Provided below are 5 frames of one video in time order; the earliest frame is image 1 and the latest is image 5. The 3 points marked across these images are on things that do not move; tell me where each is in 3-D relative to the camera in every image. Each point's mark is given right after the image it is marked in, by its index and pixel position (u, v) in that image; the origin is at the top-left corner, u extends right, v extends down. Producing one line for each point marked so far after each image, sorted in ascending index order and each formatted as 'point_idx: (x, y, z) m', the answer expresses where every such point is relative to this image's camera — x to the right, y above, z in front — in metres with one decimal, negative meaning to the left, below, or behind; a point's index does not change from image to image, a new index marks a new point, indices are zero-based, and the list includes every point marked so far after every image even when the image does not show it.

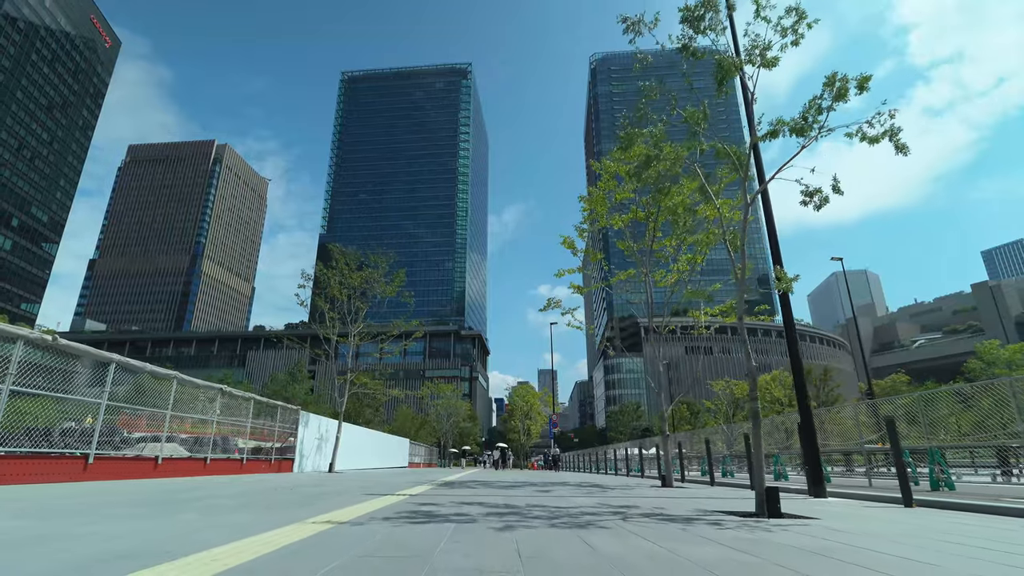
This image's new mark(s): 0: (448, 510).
0: (-0.9, -2.8, +6.6) m
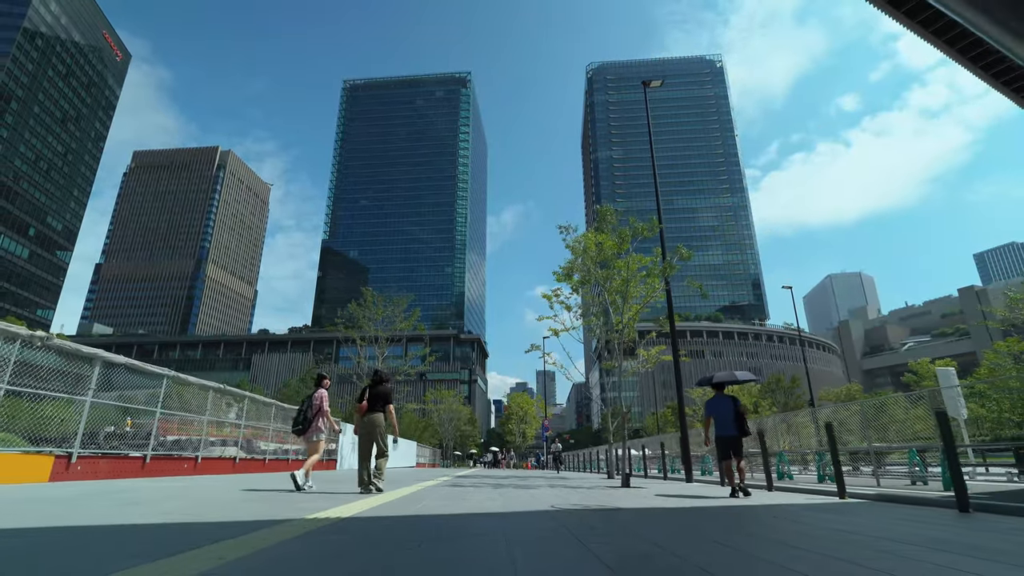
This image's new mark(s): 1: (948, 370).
0: (-1.0, -3.5, +8.6) m
1: (+8.9, -1.7, +10.0) m
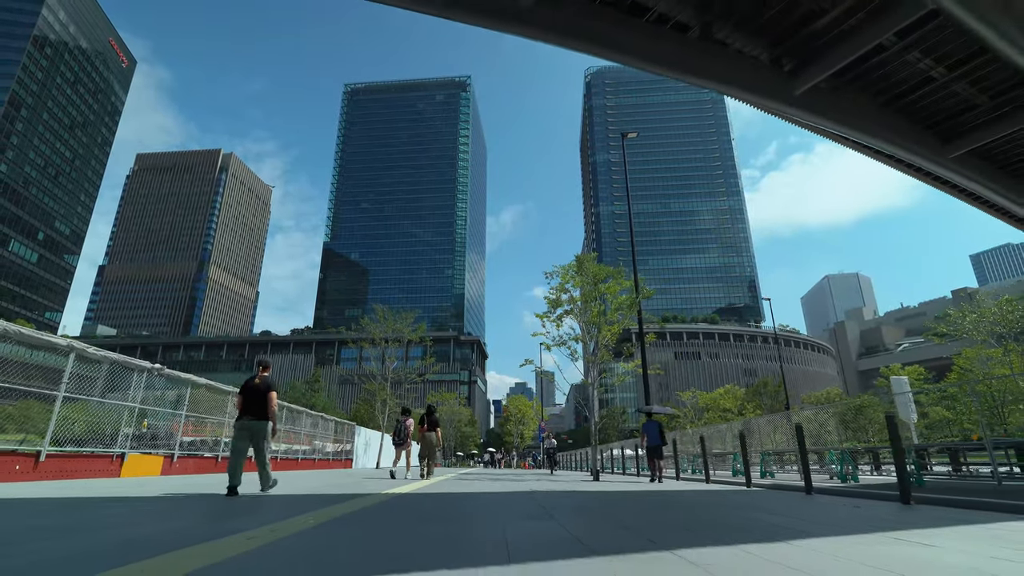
0: (-1.1, -3.8, +9.7) m
1: (+8.8, -2.1, +11.1) m
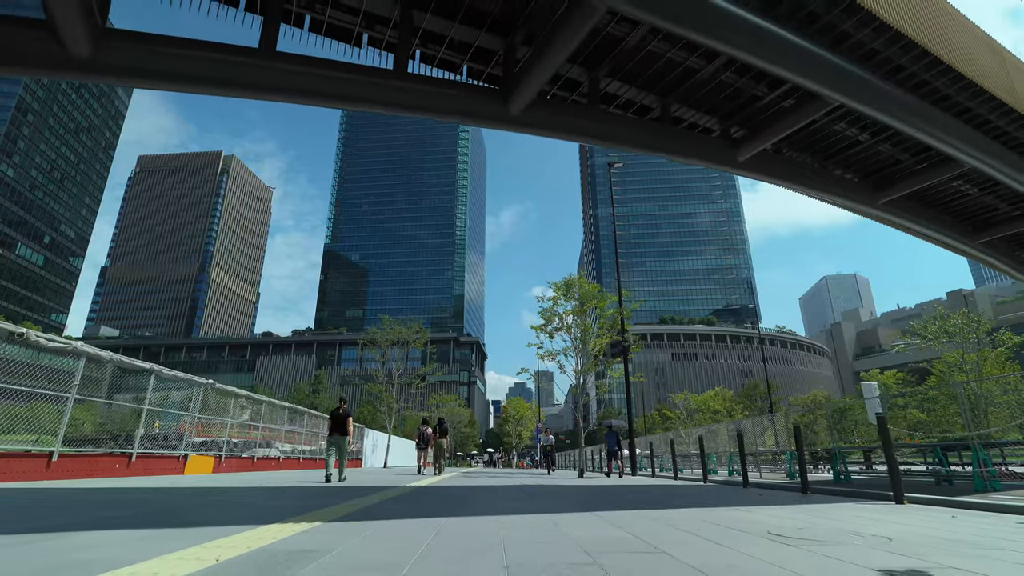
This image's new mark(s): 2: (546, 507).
0: (-1.2, -4.1, +10.5) m
1: (+8.7, -2.4, +11.9) m
2: (+0.3, -2.2, +4.8) m
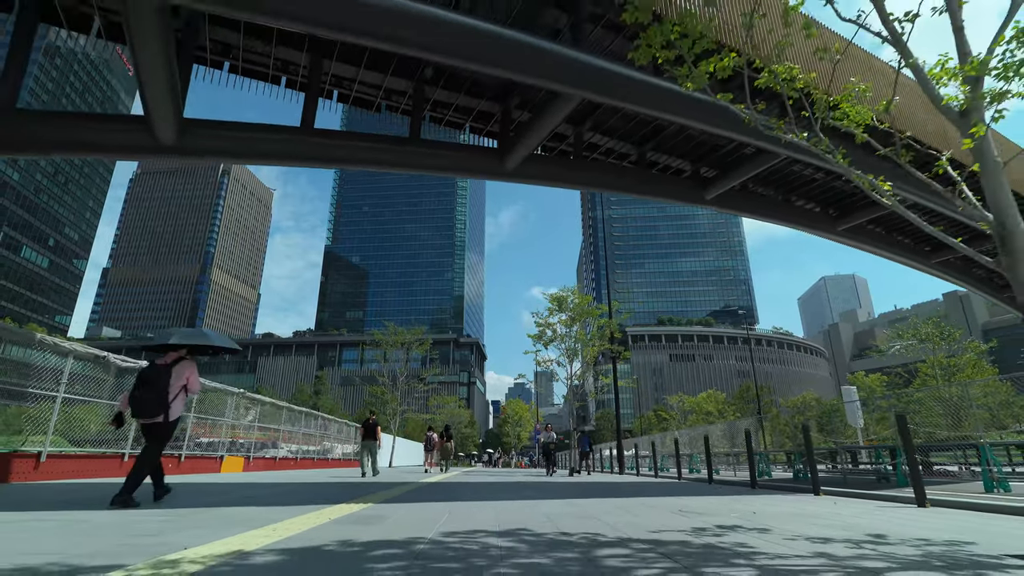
0: (-1.2, -4.4, +11.1) m
1: (+8.7, -2.6, +12.5) m
2: (+0.2, -2.4, +5.5) m
